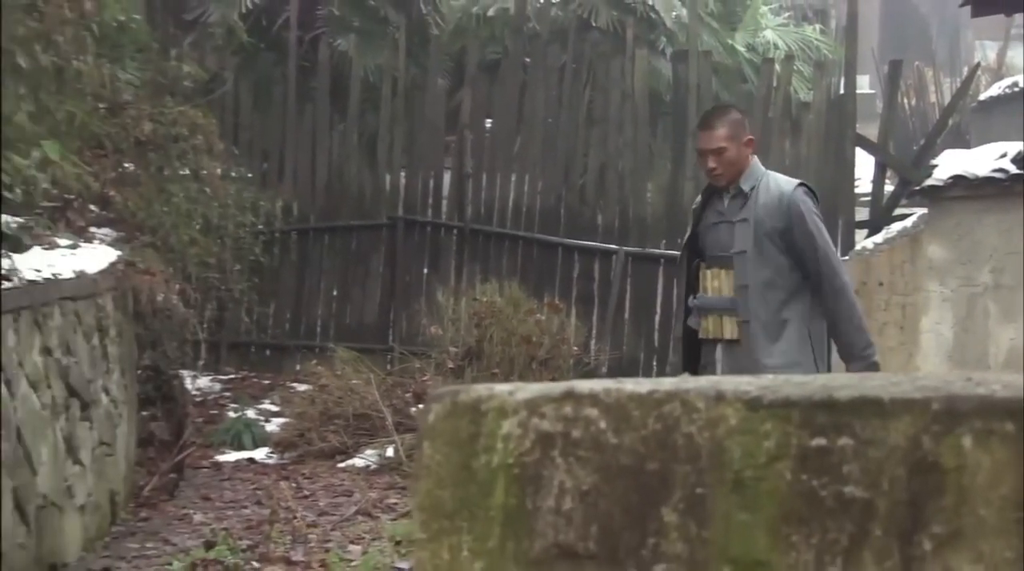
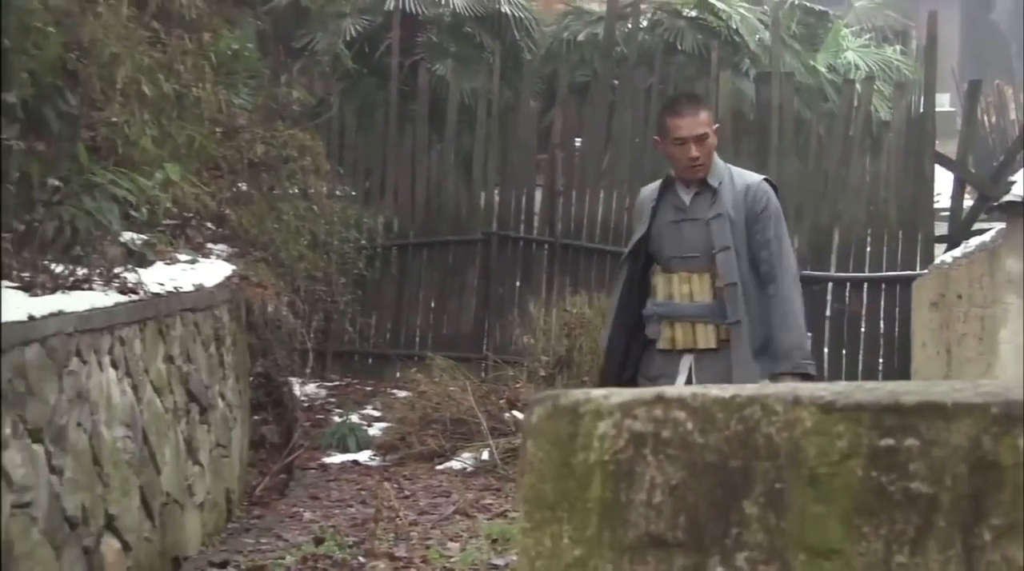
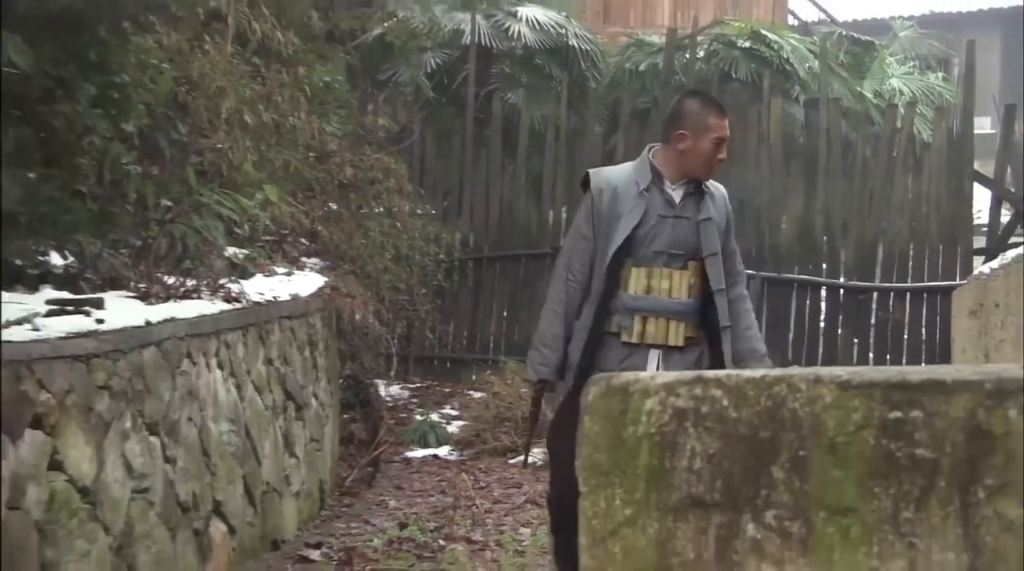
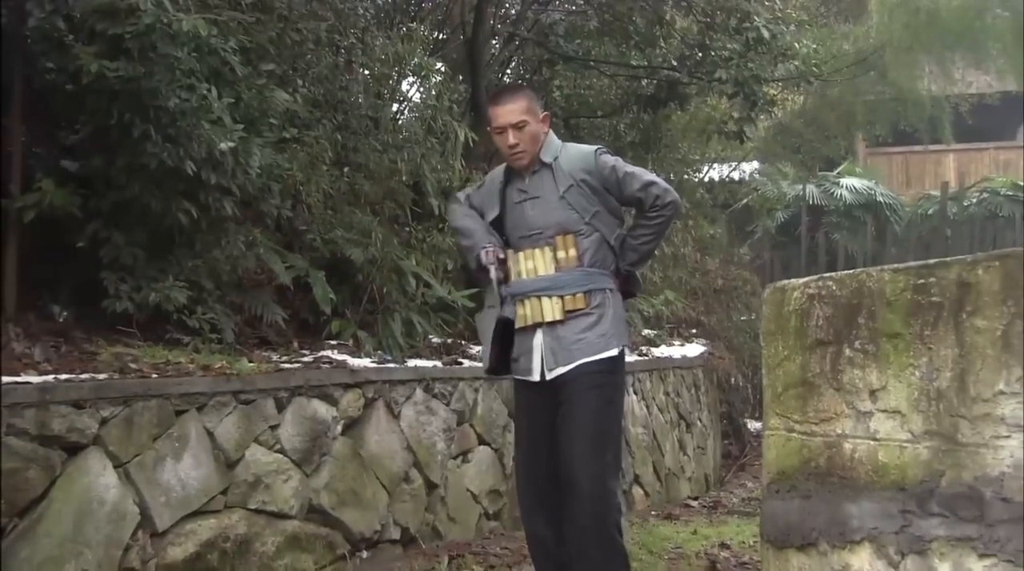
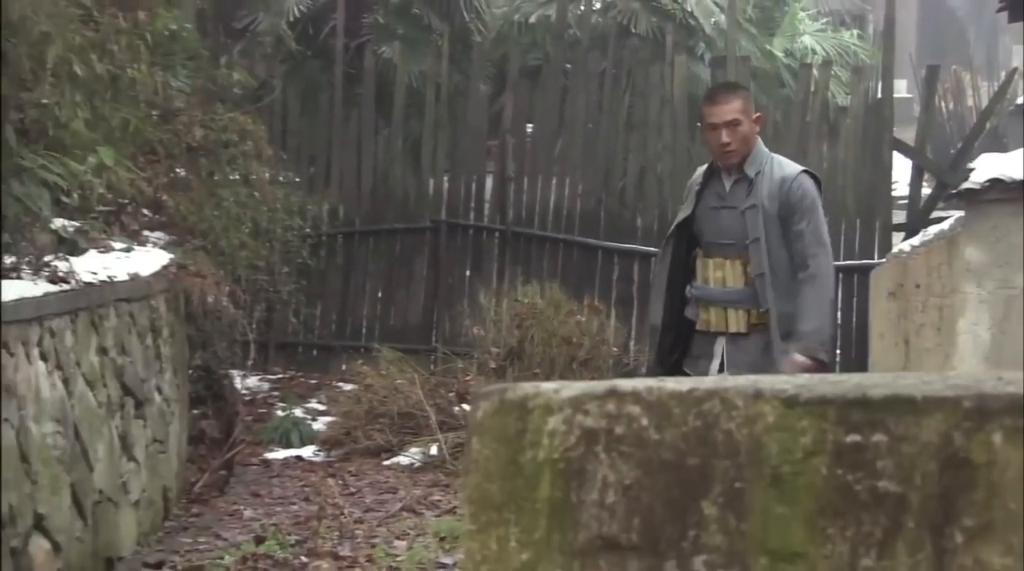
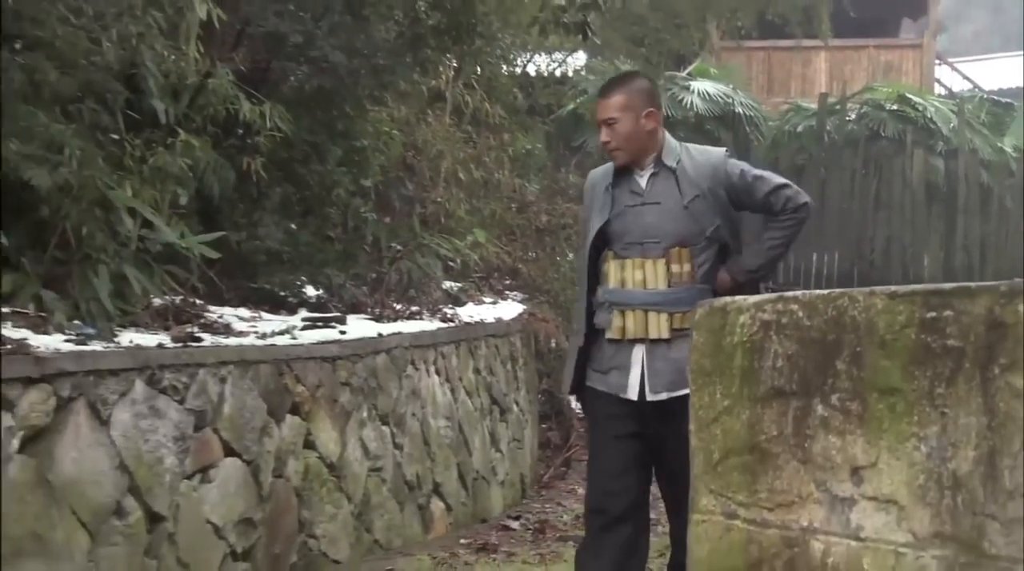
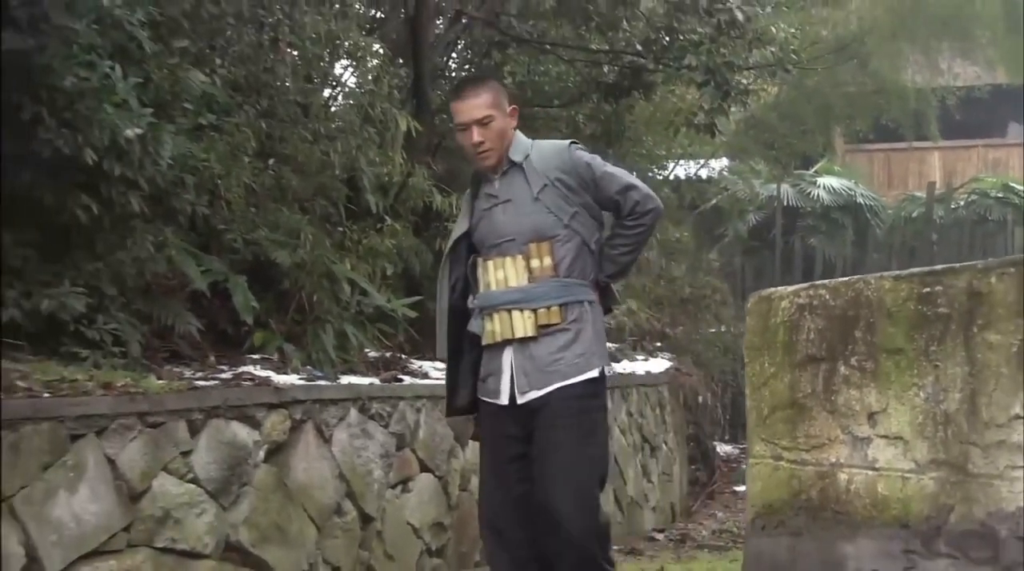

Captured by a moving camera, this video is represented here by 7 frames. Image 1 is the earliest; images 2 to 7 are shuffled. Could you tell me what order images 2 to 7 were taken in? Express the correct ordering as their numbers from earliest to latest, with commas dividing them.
5, 2, 3, 6, 7, 4
